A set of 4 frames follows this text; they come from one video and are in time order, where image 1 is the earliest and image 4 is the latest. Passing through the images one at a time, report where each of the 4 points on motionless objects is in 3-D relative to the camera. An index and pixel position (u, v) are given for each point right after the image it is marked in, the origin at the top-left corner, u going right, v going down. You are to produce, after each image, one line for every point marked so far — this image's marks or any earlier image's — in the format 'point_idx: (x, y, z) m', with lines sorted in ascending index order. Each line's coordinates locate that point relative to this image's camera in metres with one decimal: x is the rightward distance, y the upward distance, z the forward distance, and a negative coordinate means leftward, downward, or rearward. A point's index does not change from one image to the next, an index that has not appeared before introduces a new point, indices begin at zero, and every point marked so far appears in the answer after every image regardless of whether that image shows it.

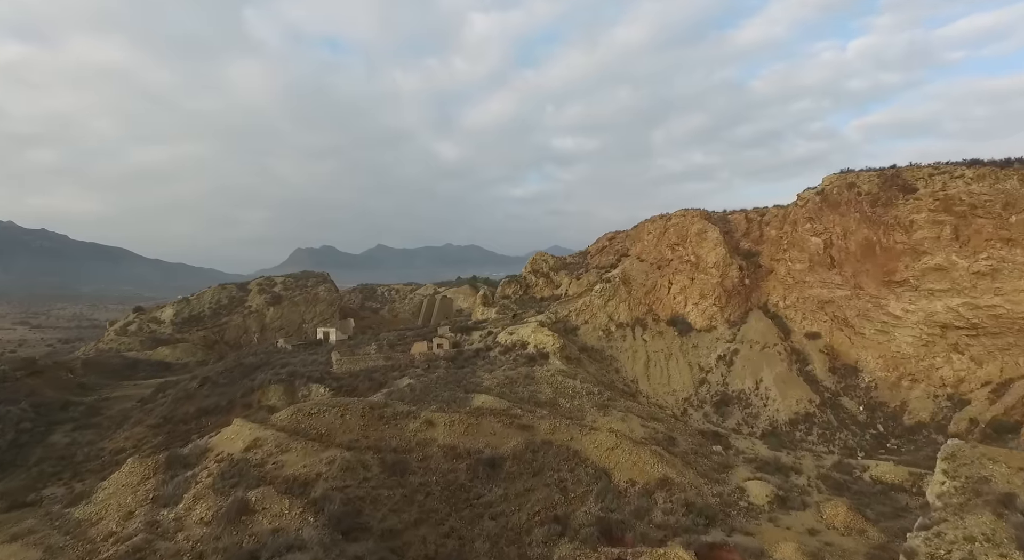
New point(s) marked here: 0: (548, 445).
0: (+1.4, -6.2, +19.0) m
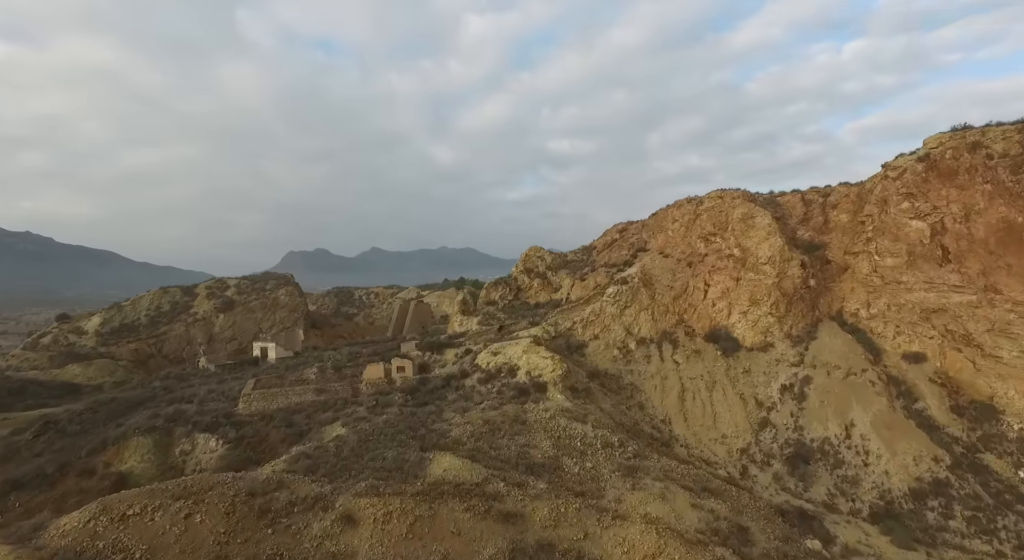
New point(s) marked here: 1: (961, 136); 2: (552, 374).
0: (+0.8, -6.2, +11.4) m
1: (+17.1, +5.5, +19.4) m
2: (+1.5, -3.6, +19.1) m
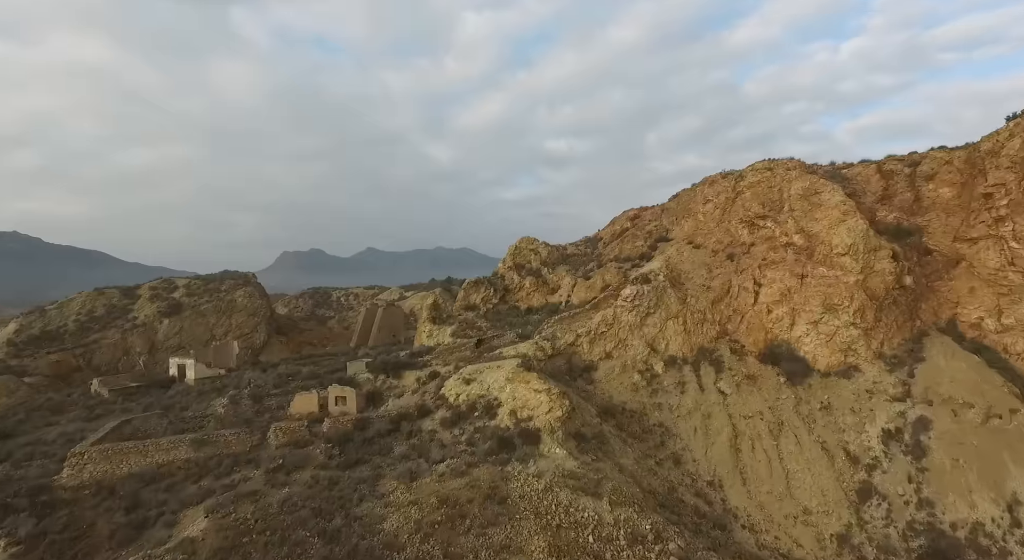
0: (+0.3, -6.1, +5.3) m
1: (+16.5, +5.6, +13.3) m
2: (+0.9, -3.5, +13.0) m
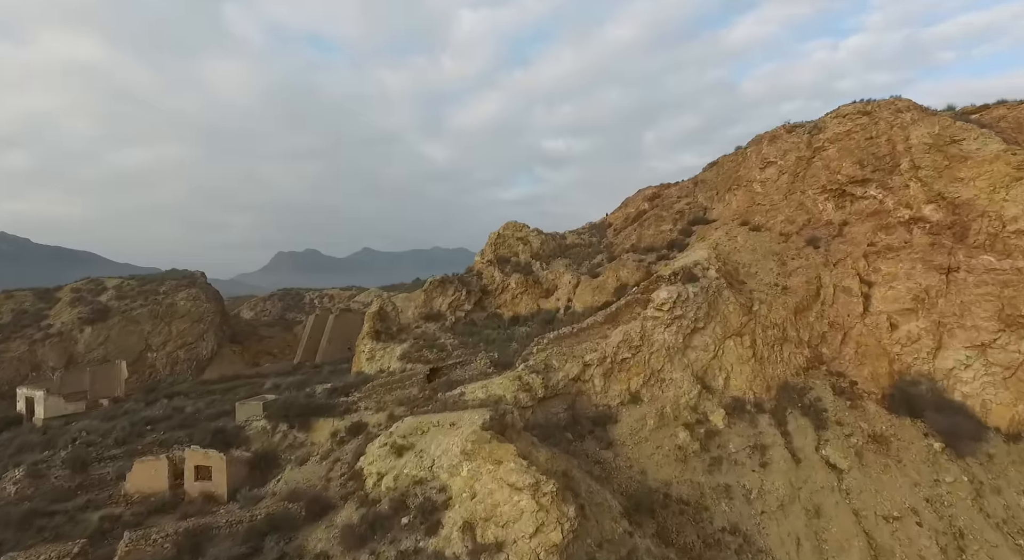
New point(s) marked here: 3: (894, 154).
0: (-0.3, -6.0, -1.0) m
1: (+15.9, +5.7, +7.1) m
2: (+0.3, -3.4, +6.7) m
3: (+9.1, +3.0, +12.0) m
